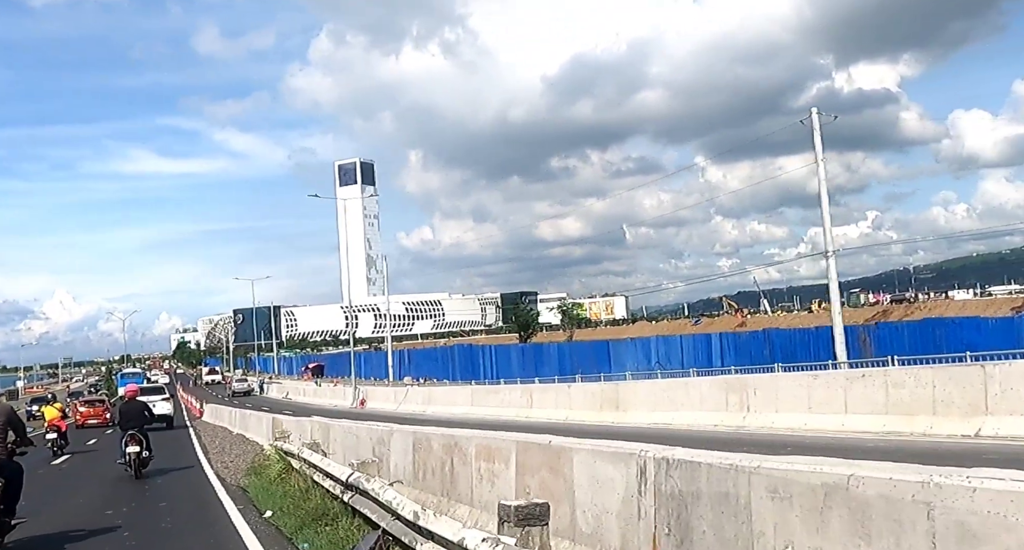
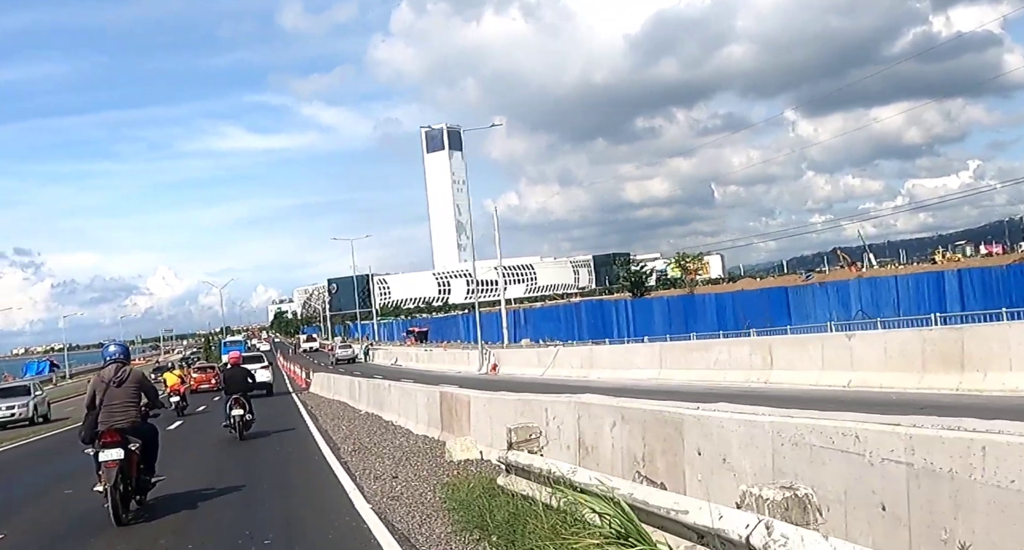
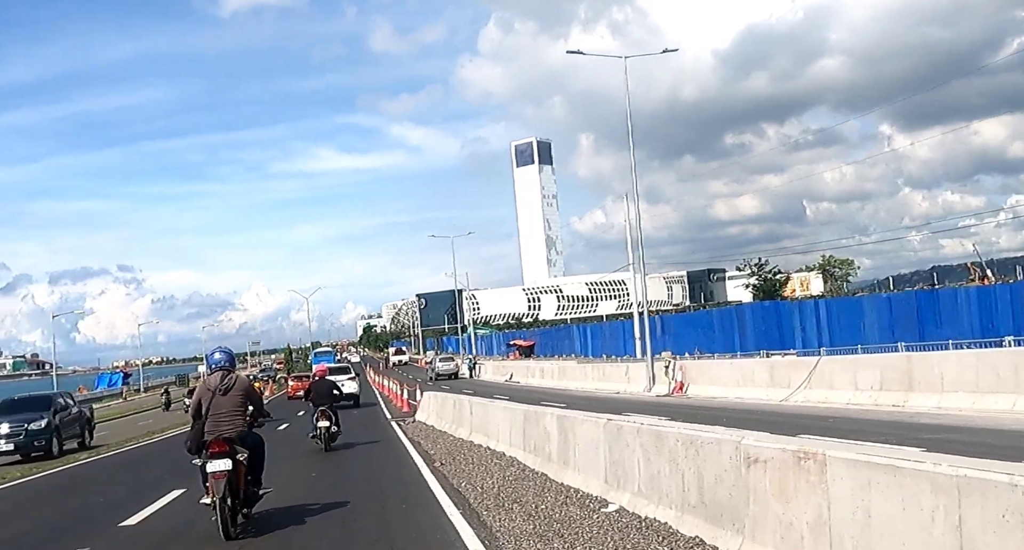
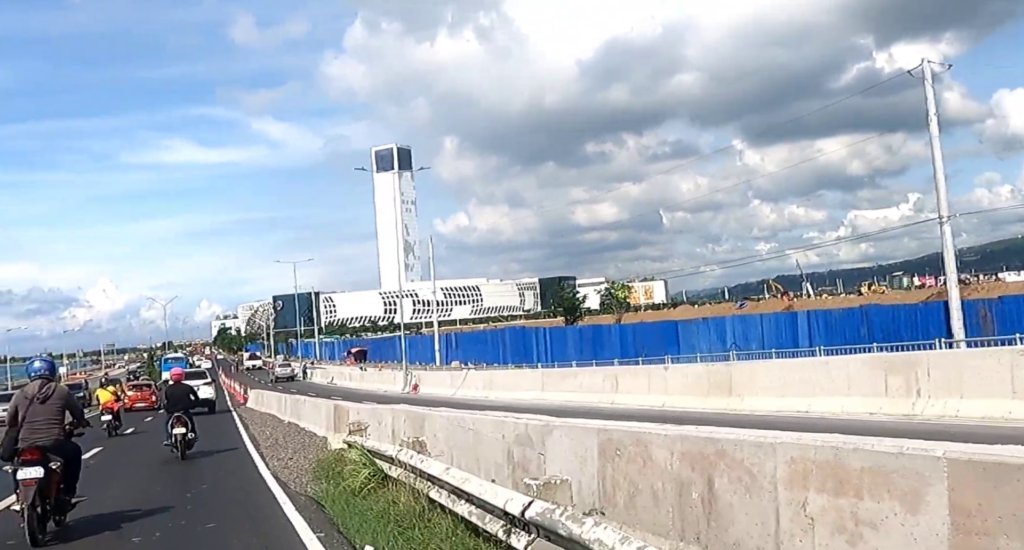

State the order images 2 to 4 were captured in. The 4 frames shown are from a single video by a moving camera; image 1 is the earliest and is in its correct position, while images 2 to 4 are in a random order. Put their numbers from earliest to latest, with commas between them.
4, 2, 3
